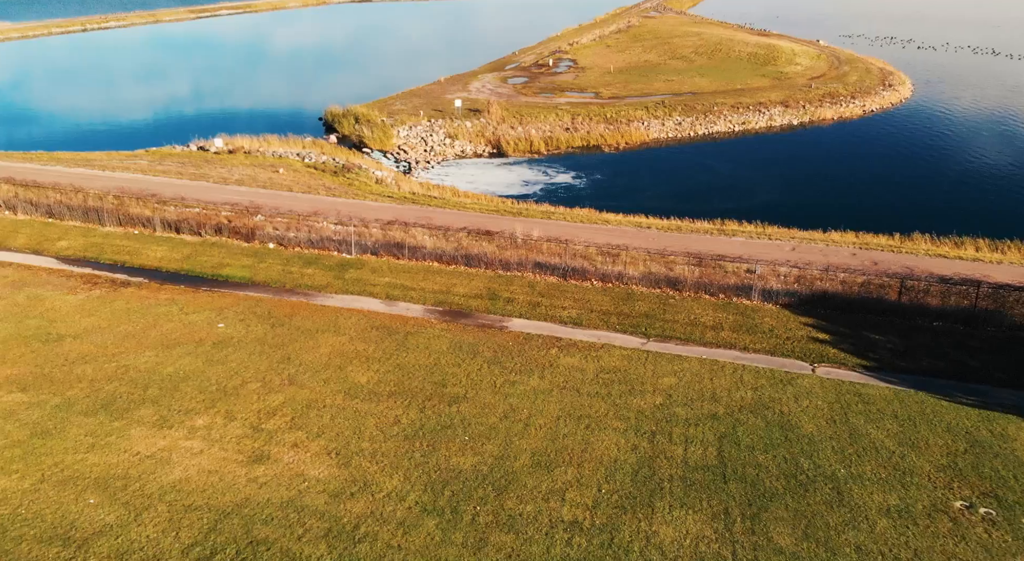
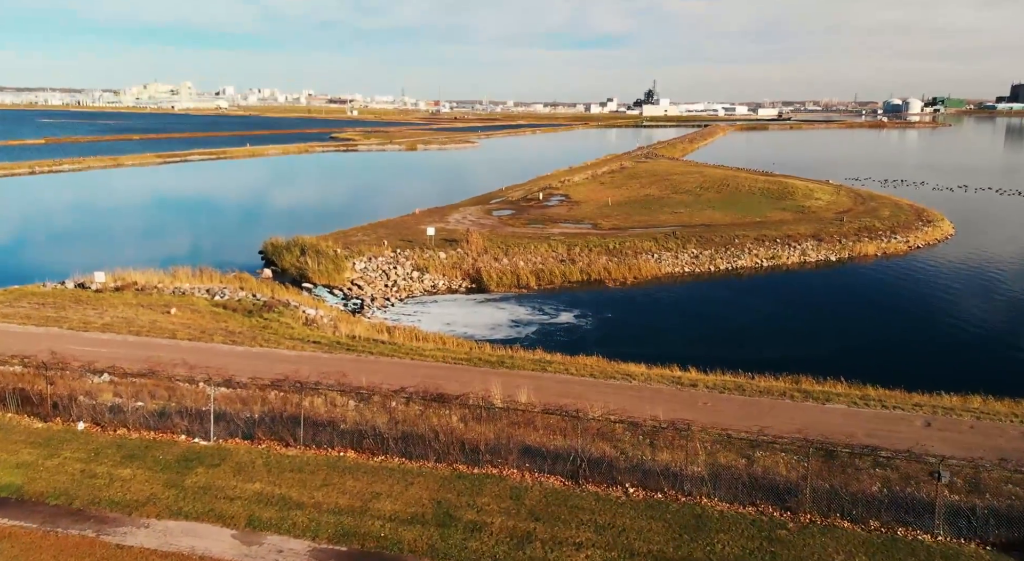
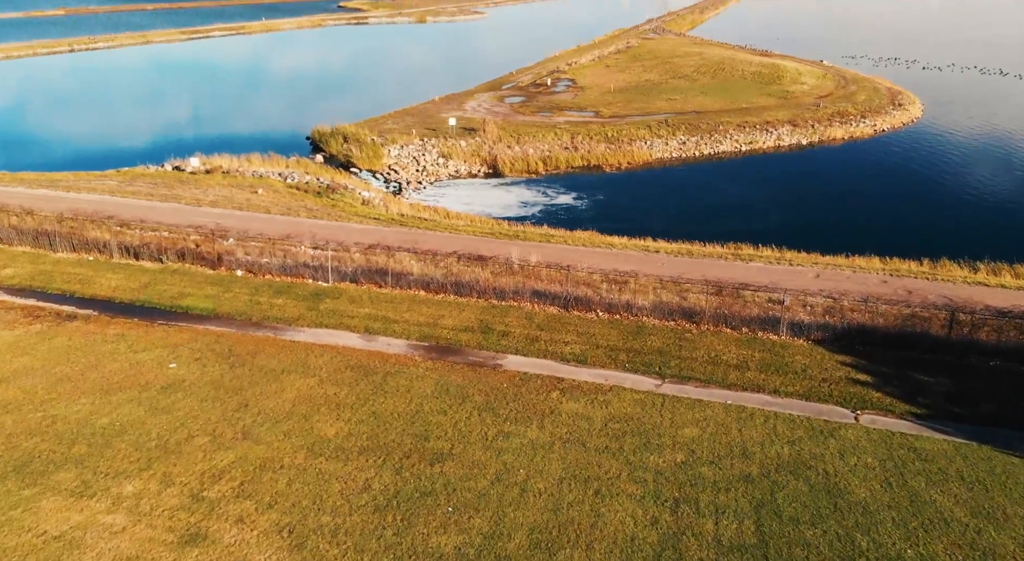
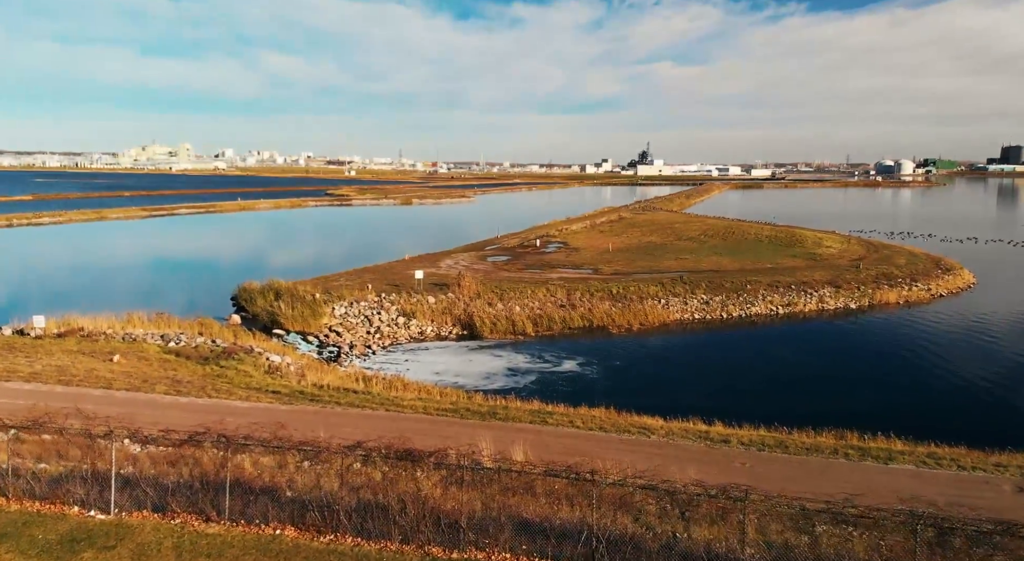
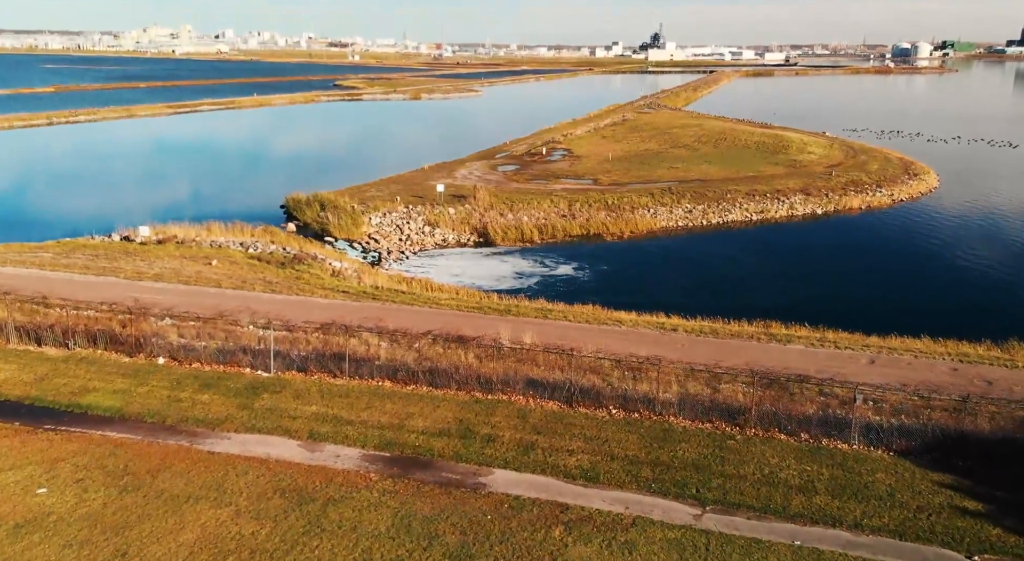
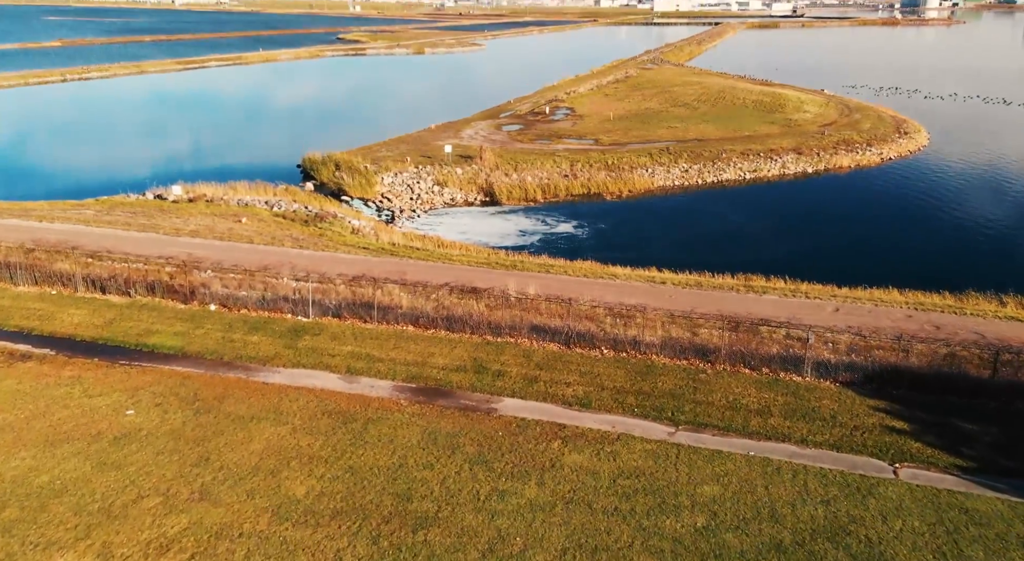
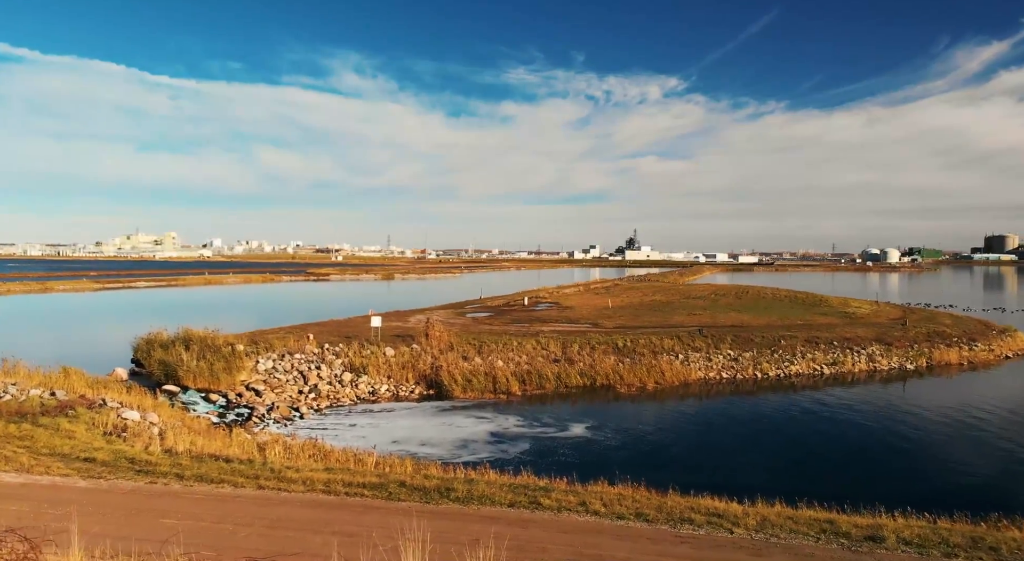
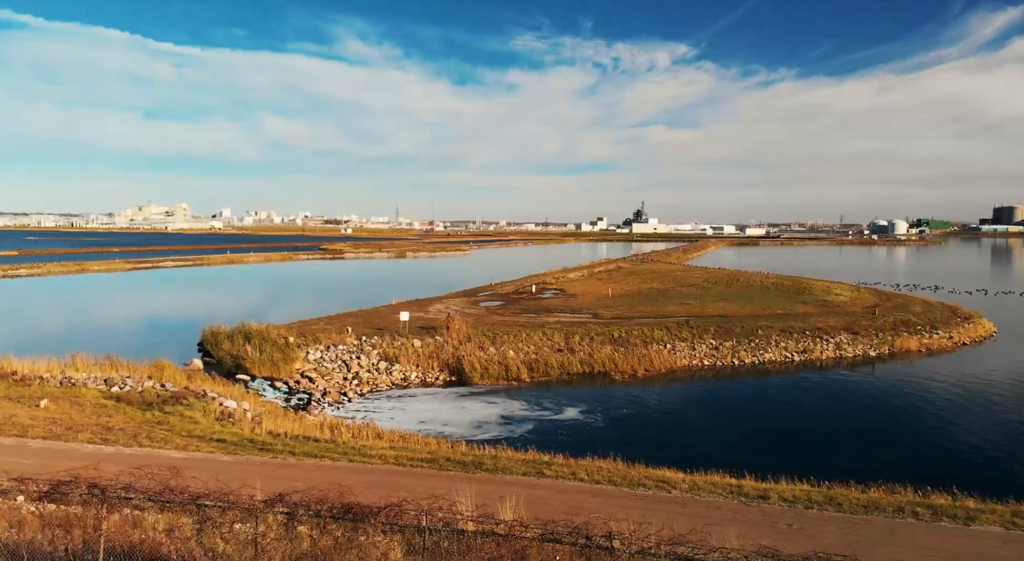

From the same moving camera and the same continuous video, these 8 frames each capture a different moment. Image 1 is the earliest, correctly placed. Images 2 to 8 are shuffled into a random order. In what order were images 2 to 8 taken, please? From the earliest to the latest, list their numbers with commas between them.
3, 6, 5, 2, 4, 8, 7
